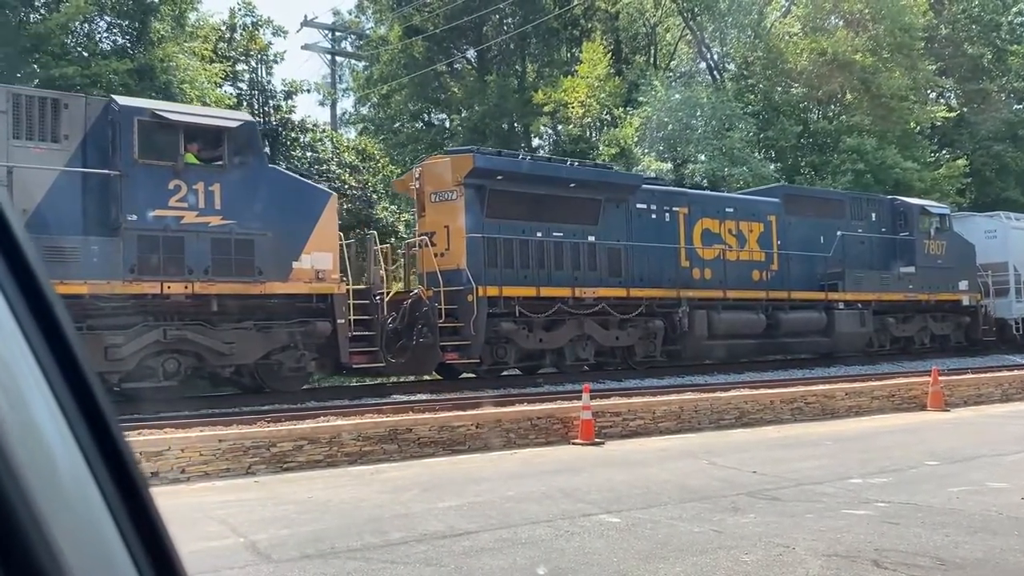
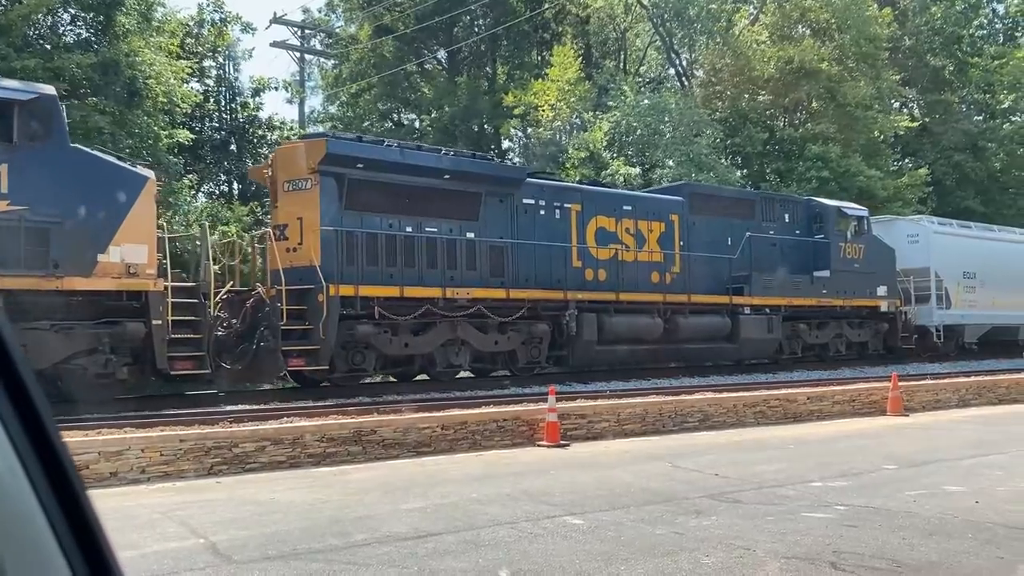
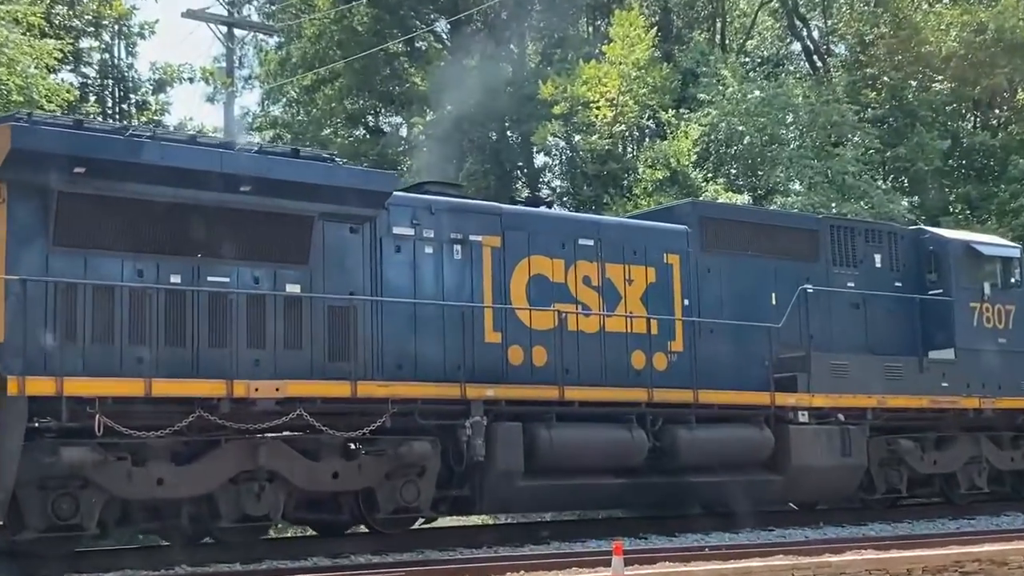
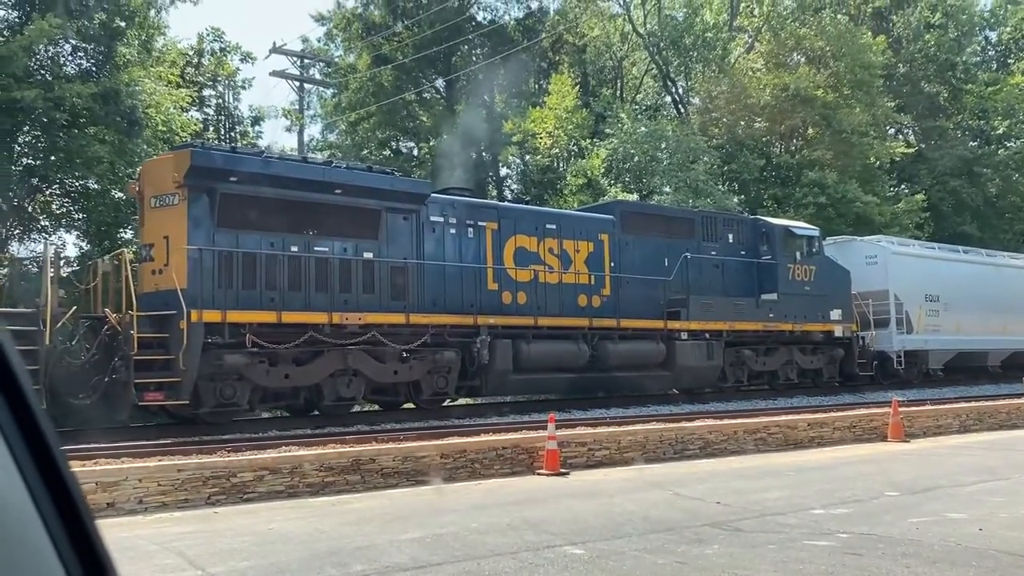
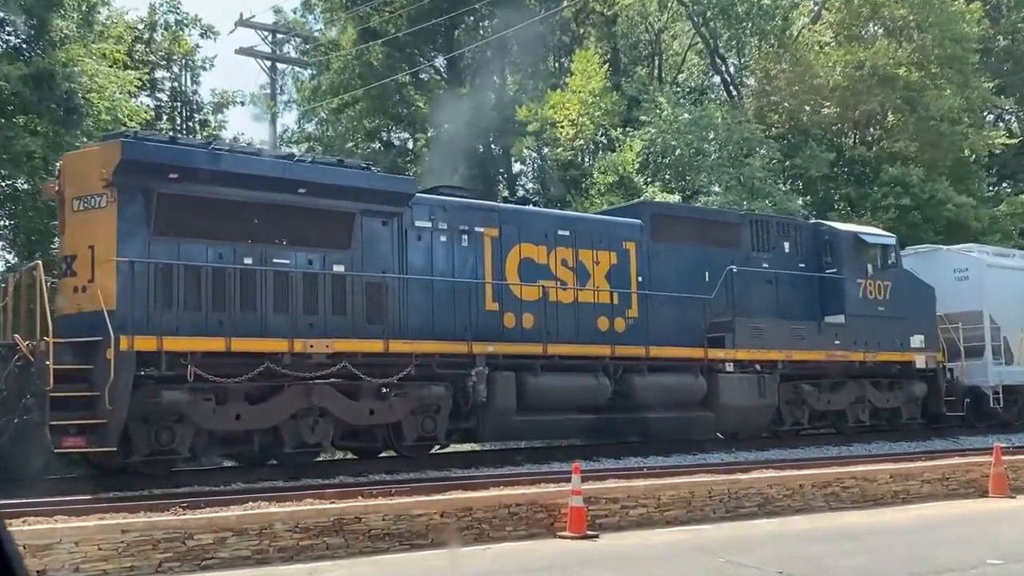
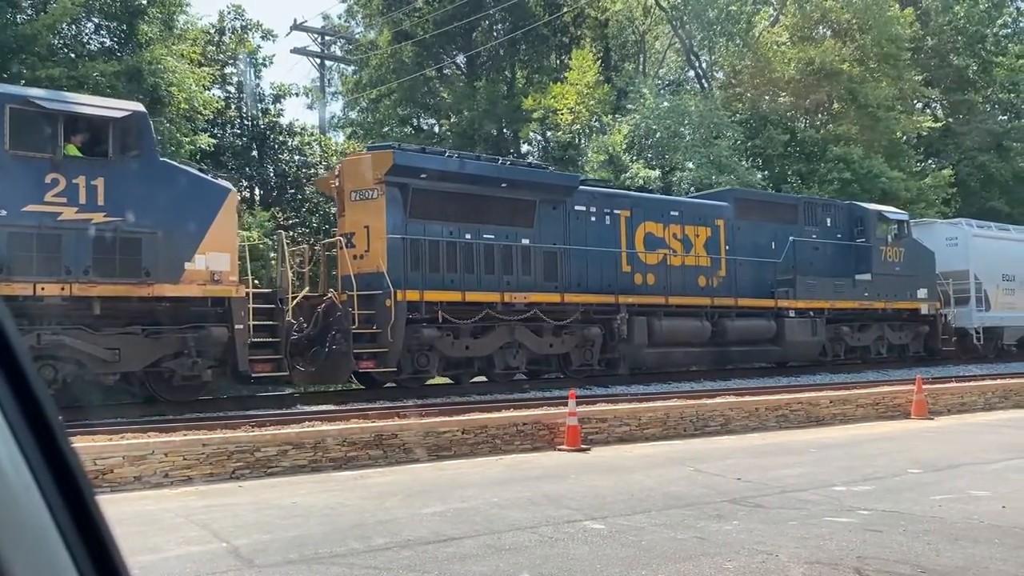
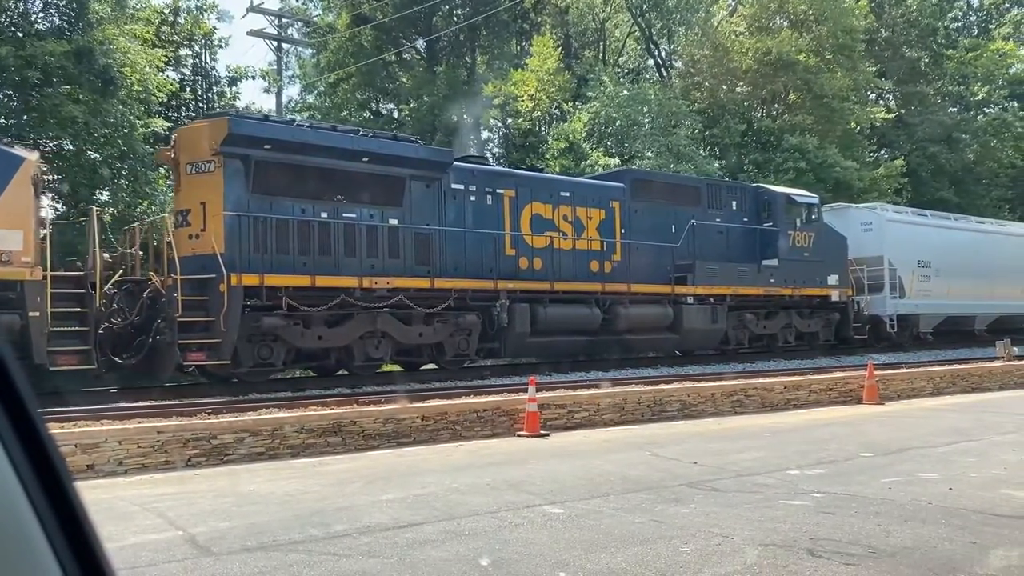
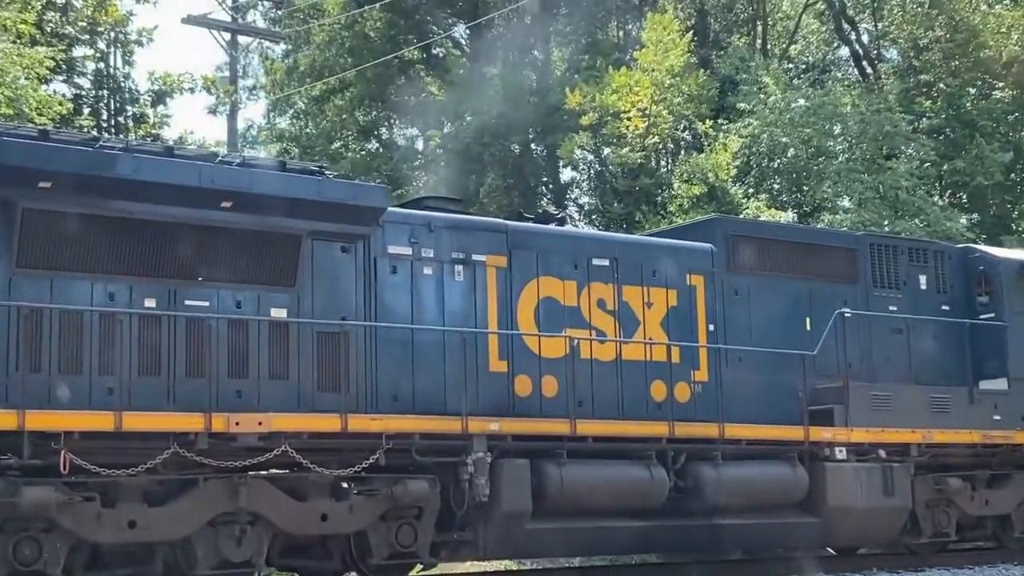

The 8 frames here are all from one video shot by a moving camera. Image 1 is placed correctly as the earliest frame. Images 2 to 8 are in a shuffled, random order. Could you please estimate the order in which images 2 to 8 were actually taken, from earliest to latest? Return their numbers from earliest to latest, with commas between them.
6, 2, 7, 4, 5, 3, 8
